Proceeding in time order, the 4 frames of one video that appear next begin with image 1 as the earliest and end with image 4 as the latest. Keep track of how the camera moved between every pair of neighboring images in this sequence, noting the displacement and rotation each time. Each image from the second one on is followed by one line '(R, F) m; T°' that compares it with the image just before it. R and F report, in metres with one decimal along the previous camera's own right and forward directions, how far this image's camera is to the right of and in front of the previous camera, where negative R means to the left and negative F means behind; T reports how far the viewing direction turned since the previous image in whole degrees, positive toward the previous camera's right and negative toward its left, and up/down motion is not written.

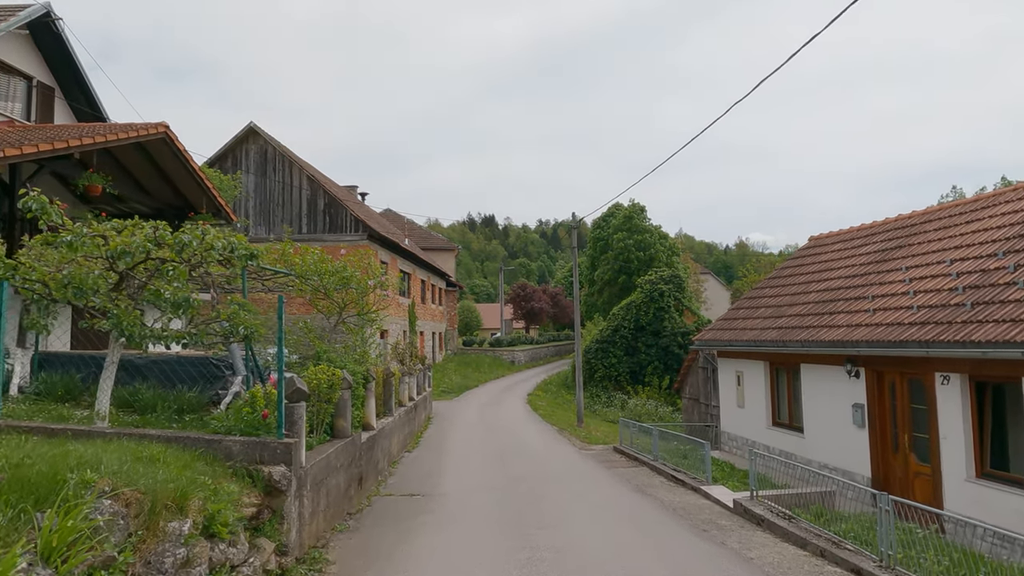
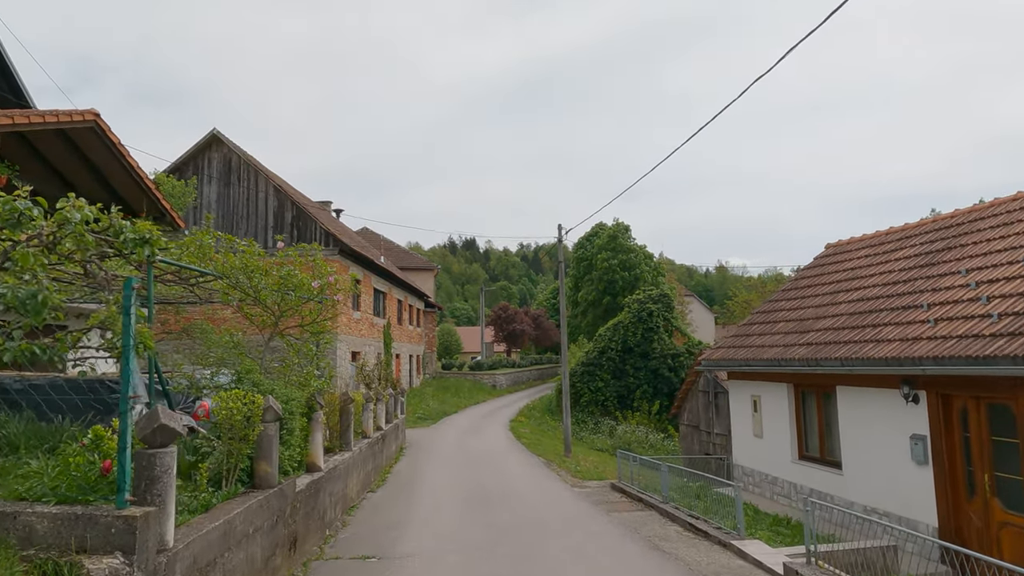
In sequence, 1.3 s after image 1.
(0.0, +1.8) m; +2°
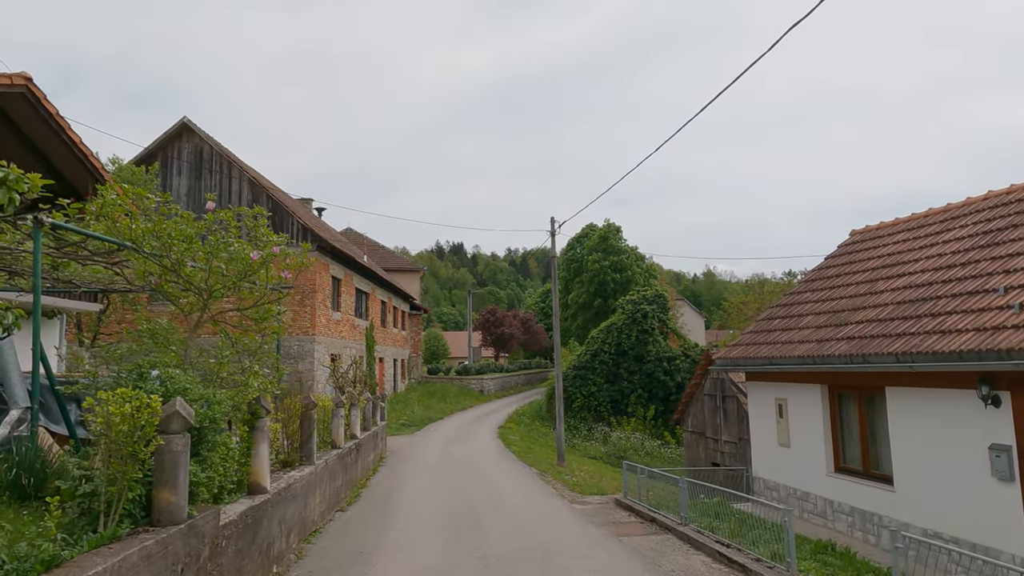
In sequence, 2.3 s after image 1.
(-0.1, +1.5) m; +1°
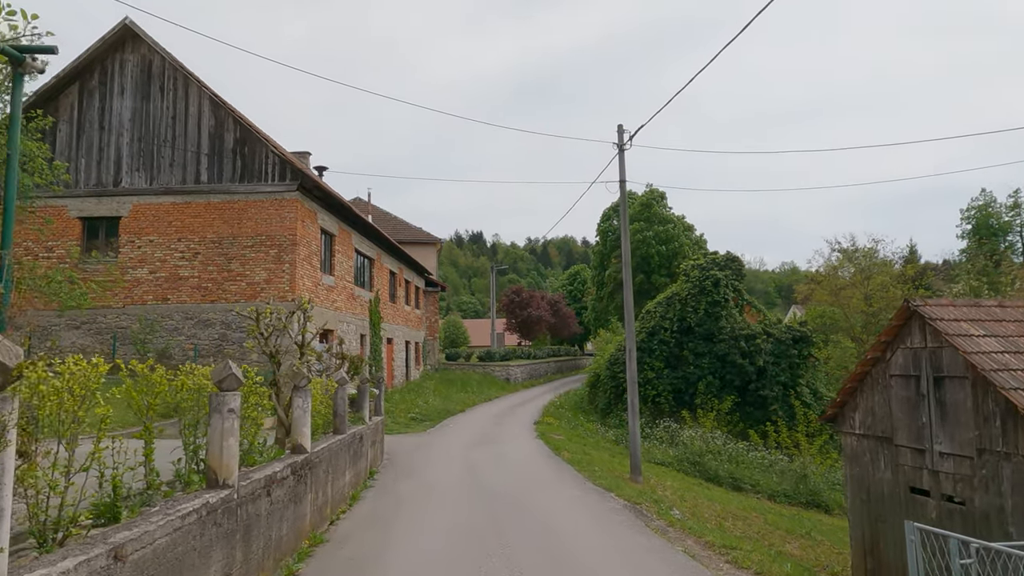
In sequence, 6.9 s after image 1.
(-0.7, +6.3) m; -2°
